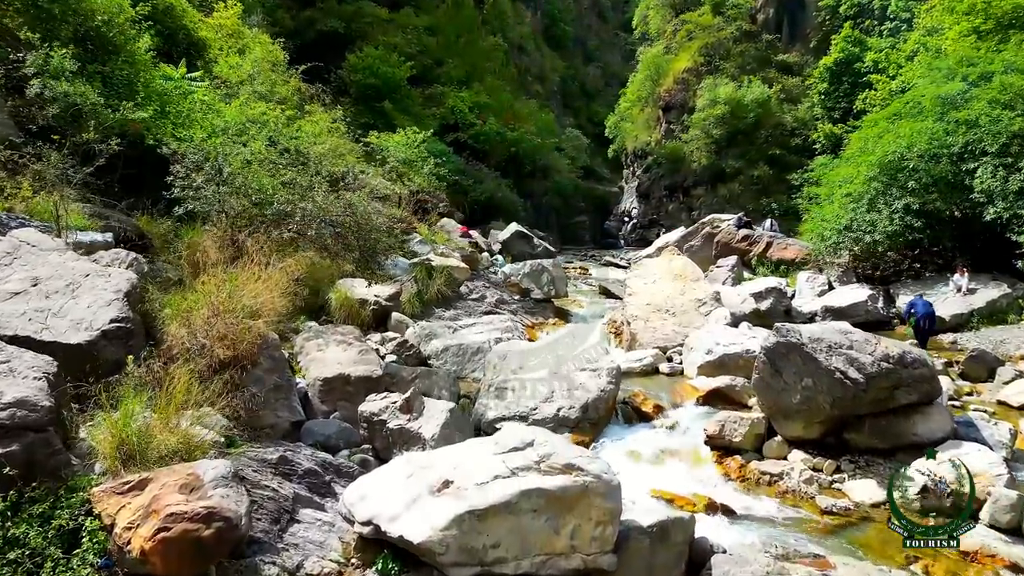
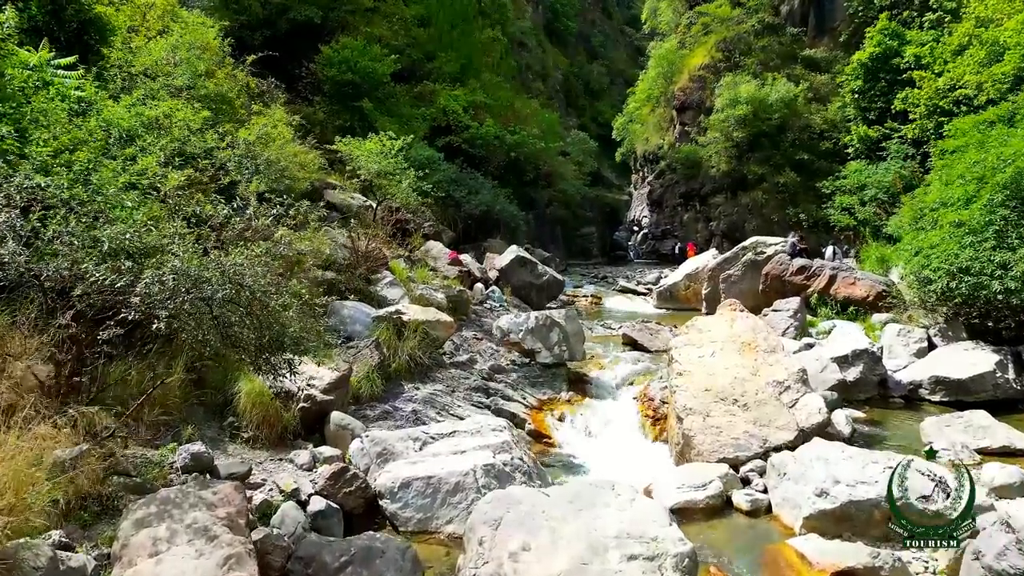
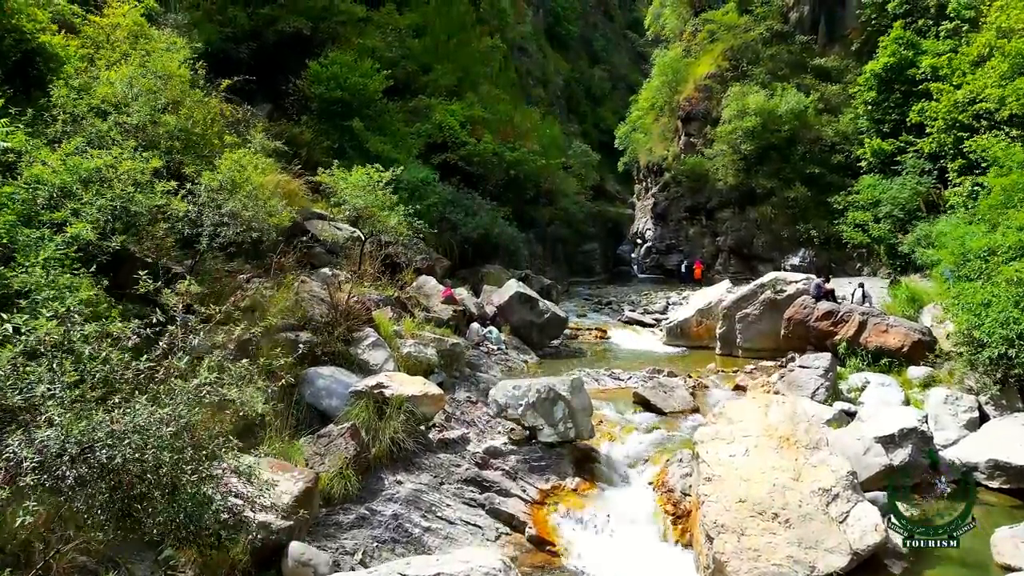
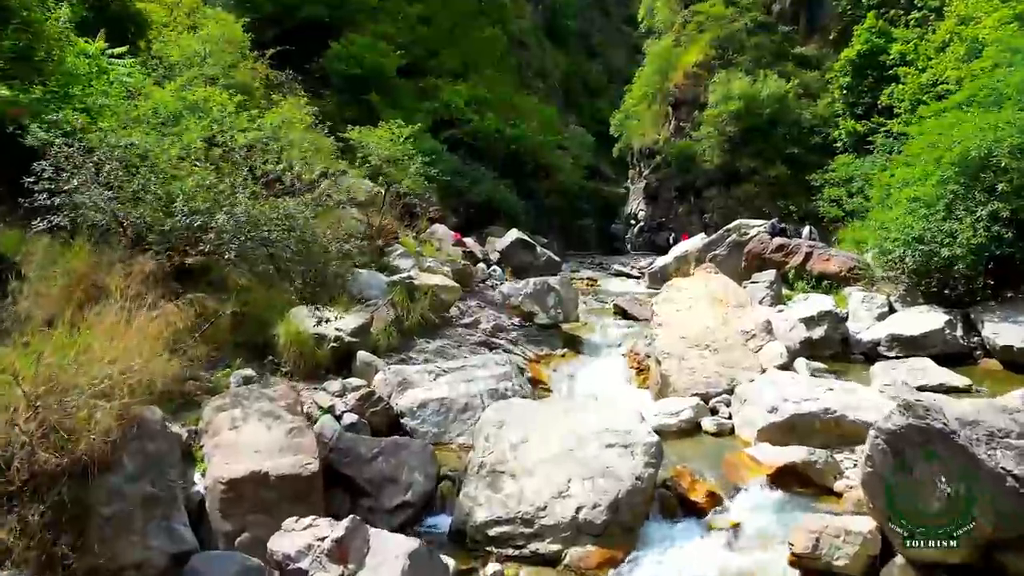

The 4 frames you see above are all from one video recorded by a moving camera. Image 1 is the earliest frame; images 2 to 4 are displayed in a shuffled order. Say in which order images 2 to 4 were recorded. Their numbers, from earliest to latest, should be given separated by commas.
4, 2, 3
